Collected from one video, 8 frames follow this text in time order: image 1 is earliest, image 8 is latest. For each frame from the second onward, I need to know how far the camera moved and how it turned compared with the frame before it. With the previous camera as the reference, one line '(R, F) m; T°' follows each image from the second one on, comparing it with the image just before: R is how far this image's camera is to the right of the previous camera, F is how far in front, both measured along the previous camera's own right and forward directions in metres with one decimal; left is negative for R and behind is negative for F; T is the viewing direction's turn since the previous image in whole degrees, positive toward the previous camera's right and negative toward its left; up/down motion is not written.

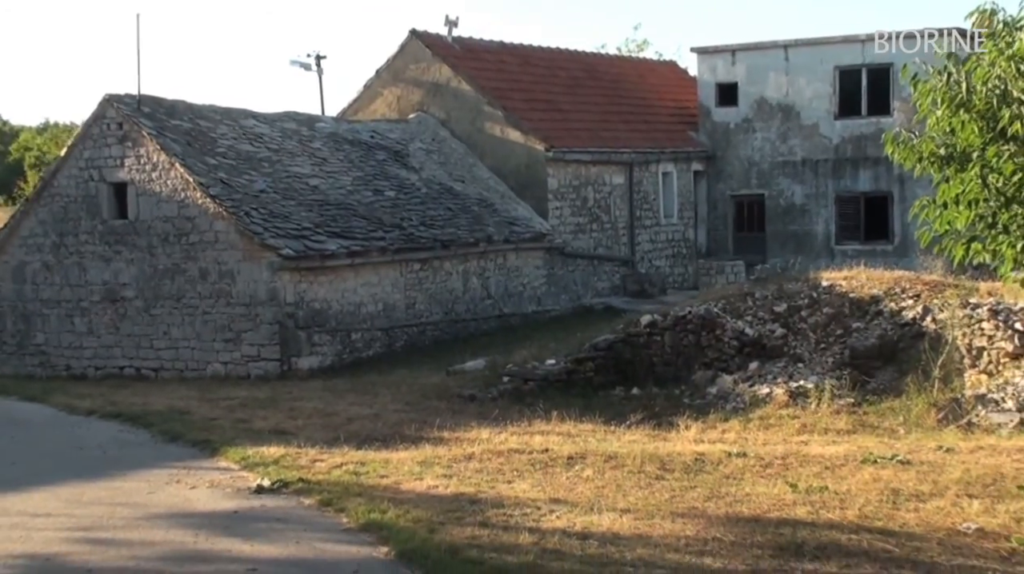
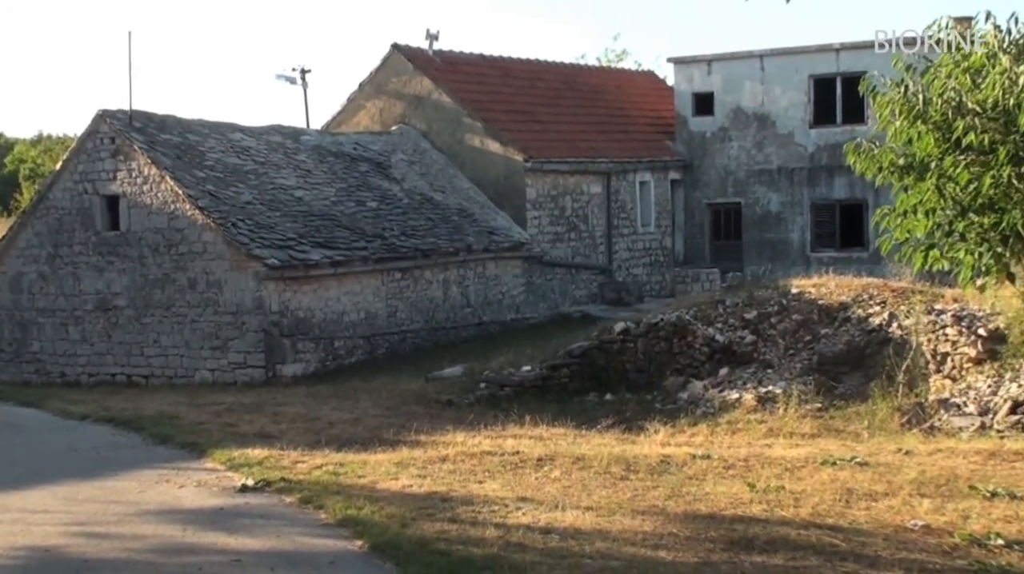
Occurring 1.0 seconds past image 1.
(+0.1, -0.4) m; +1°
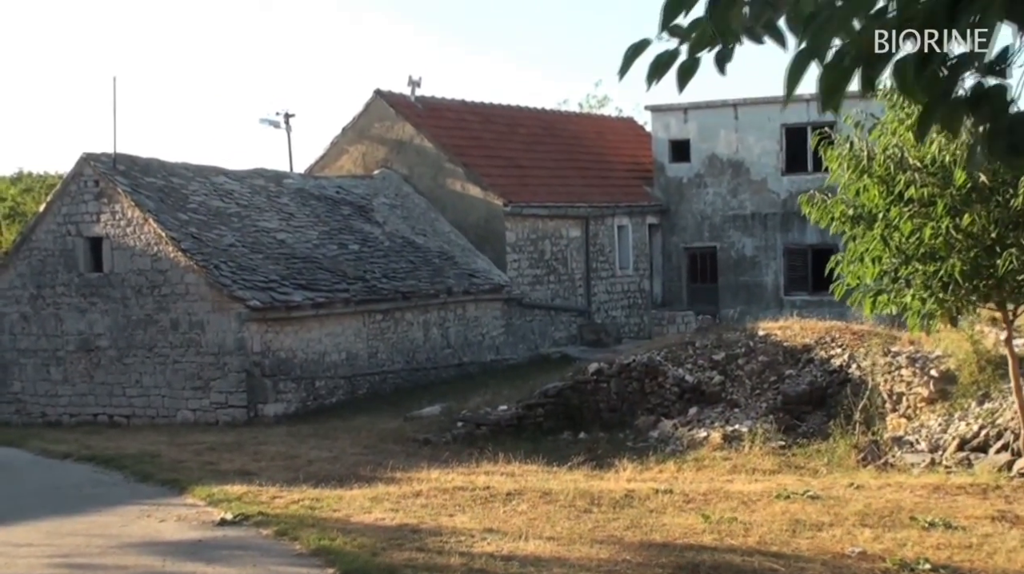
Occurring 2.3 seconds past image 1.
(+0.1, -0.5) m; +1°
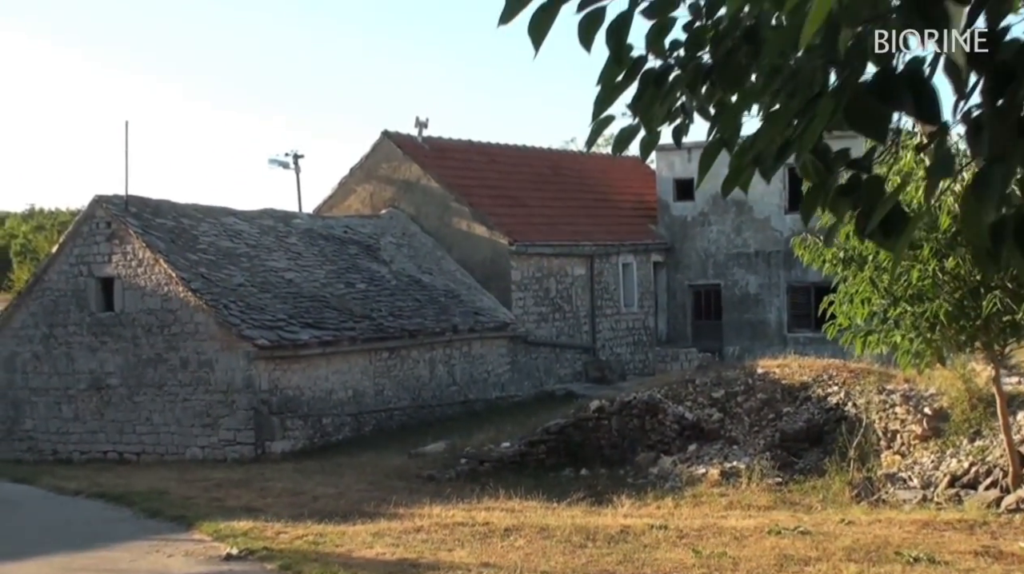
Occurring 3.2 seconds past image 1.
(+0.1, -0.3) m; -1°
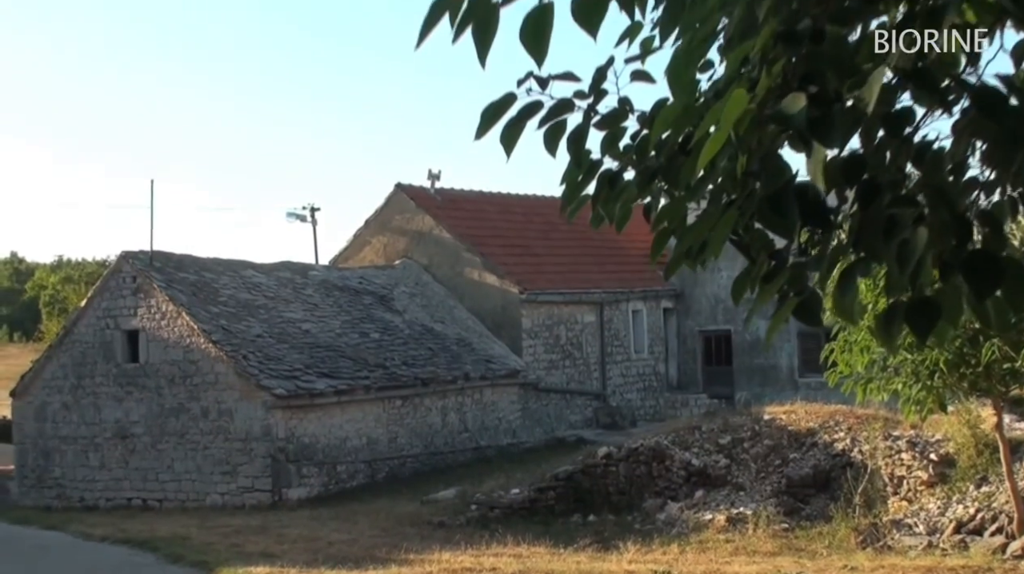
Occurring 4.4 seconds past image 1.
(+0.1, -0.3) m; -1°
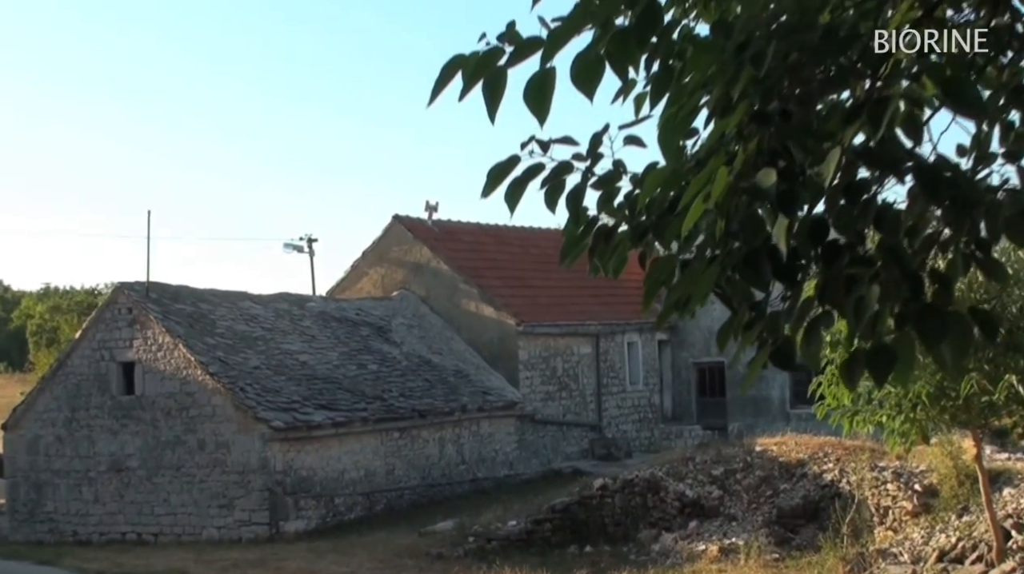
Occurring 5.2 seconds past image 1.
(0.0, -0.3) m; 0°
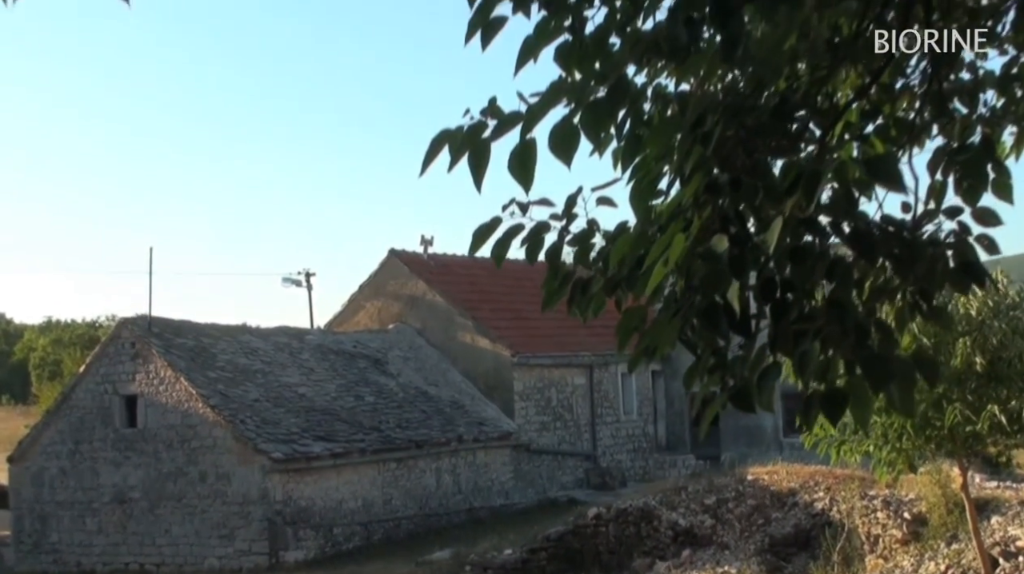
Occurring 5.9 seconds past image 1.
(0.0, -0.3) m; 0°
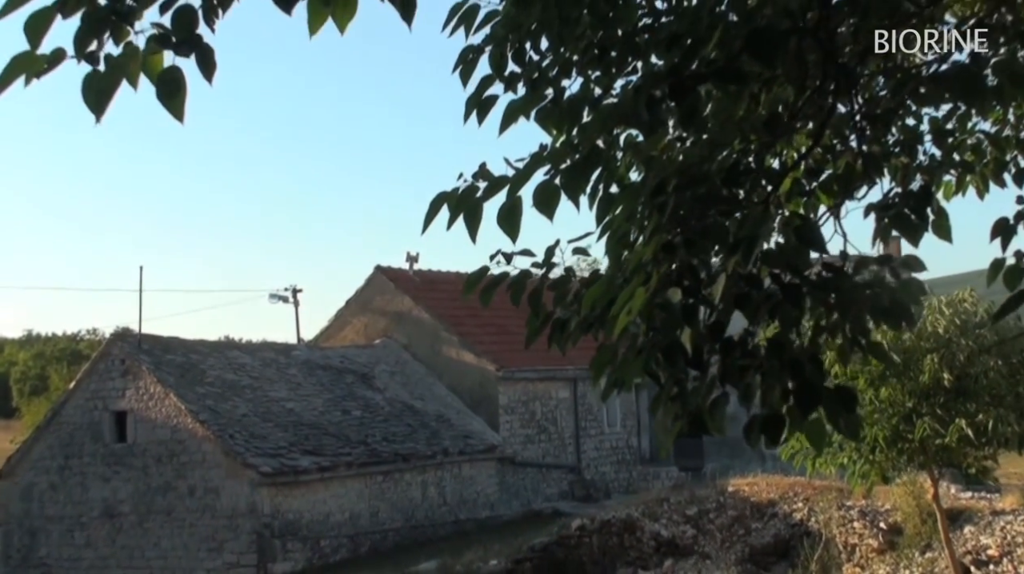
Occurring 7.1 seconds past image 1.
(0.0, -0.3) m; +1°
